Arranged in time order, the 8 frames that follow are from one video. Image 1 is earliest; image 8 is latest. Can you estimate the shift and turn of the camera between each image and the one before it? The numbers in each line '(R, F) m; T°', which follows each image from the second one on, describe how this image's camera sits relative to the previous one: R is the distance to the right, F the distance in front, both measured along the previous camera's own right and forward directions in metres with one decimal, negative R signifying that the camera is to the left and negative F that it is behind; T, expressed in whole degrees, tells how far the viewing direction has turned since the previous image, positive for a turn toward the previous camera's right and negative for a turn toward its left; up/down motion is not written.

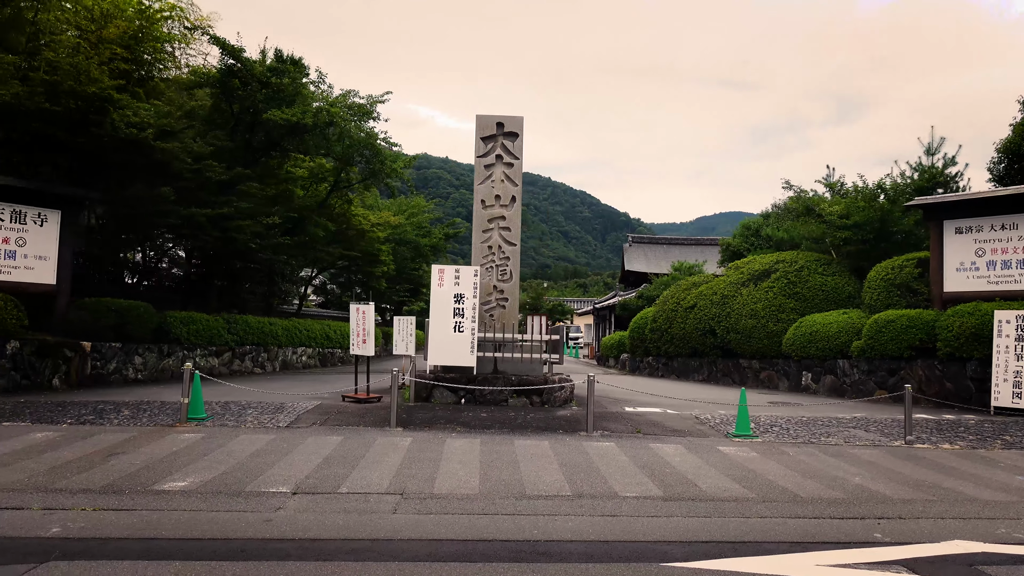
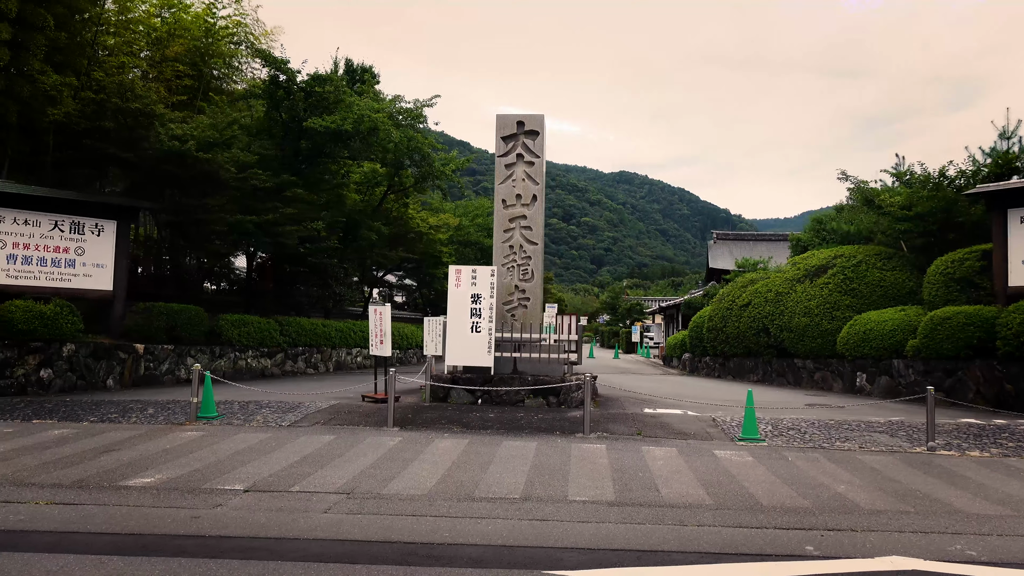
(+1.3, +0.2) m; -7°
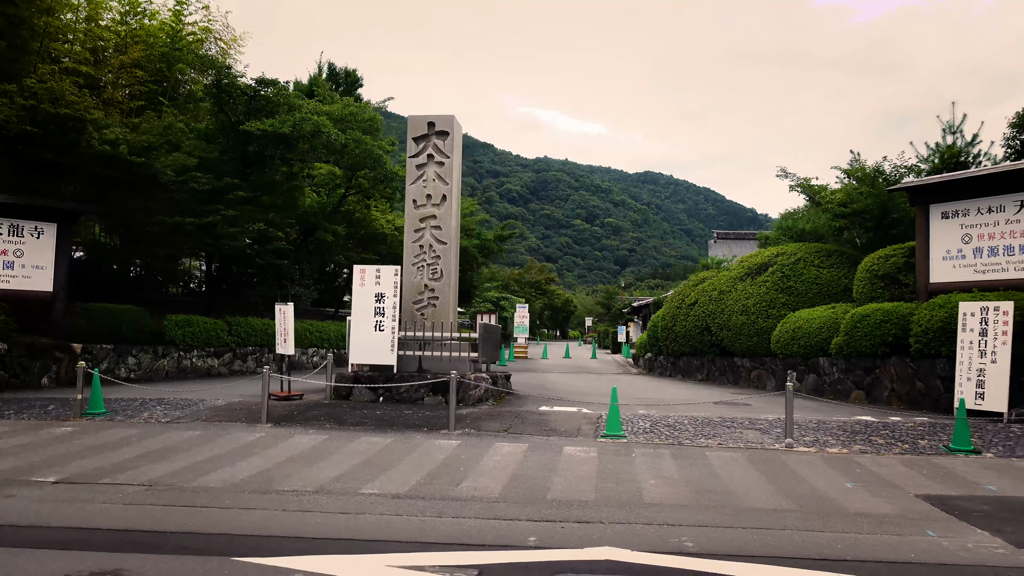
(+2.0, -0.1) m; -2°
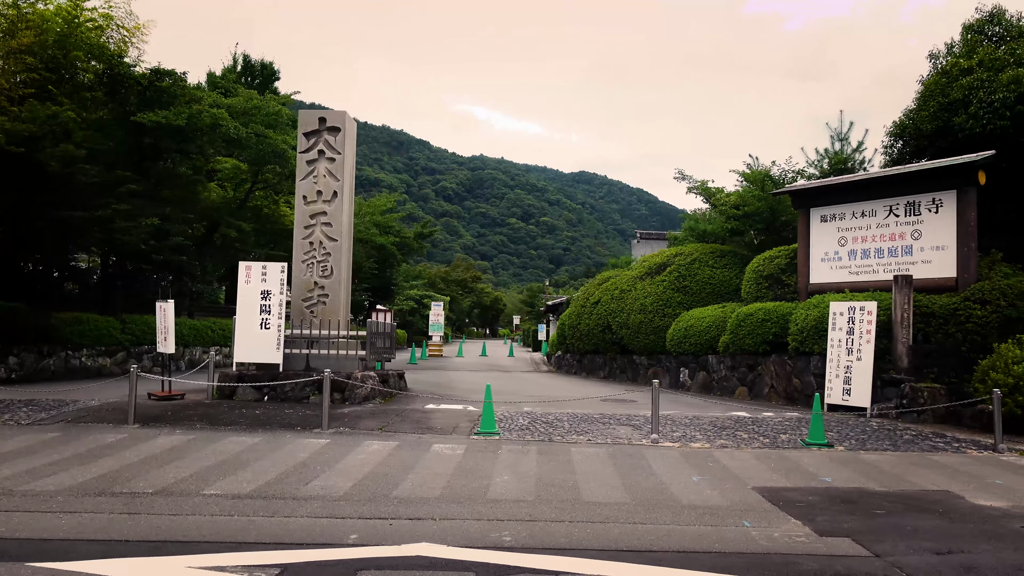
(+0.7, -0.1) m; +5°
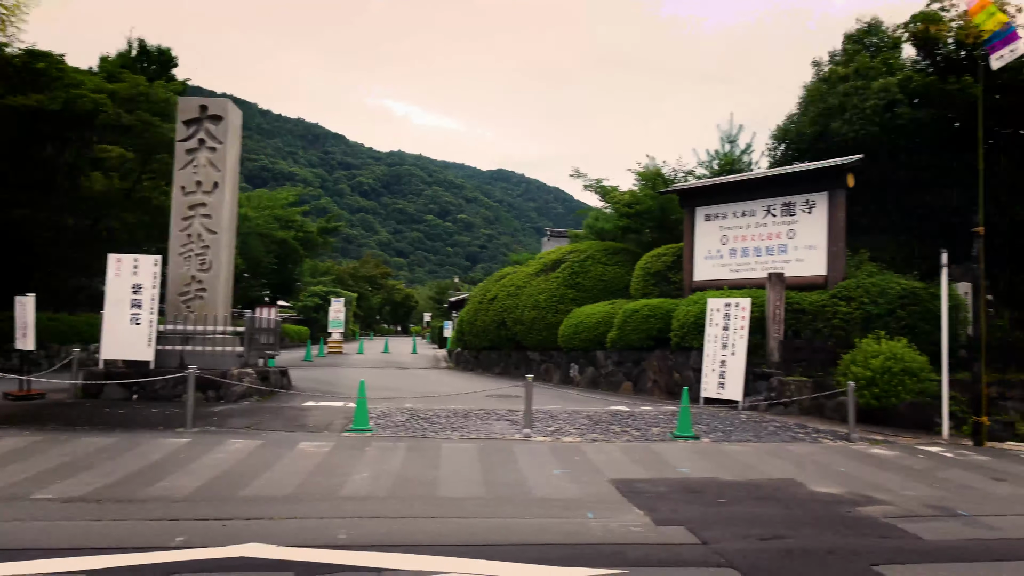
(+0.5, 0.0) m; +6°
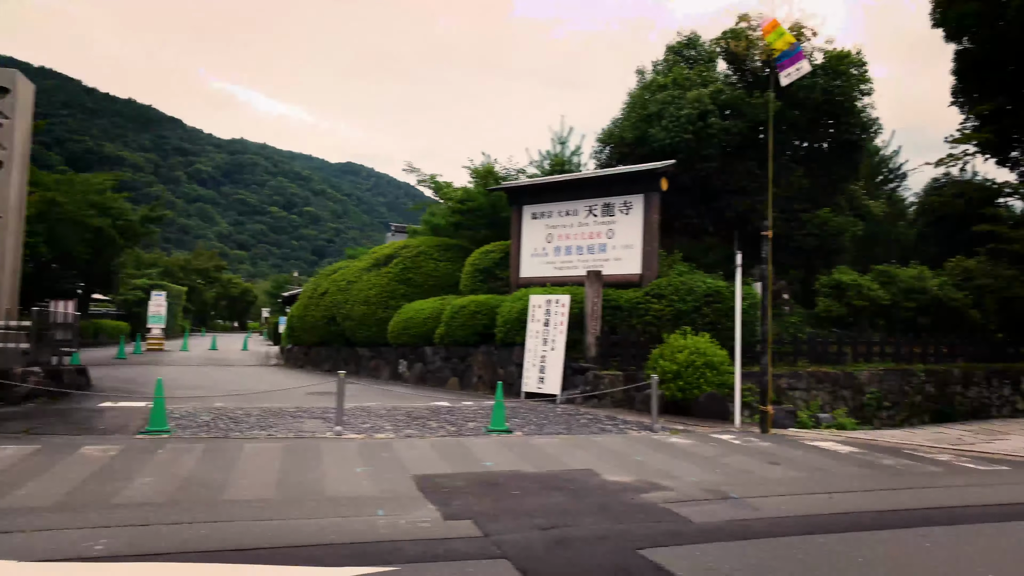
(+0.4, 0.0) m; +11°
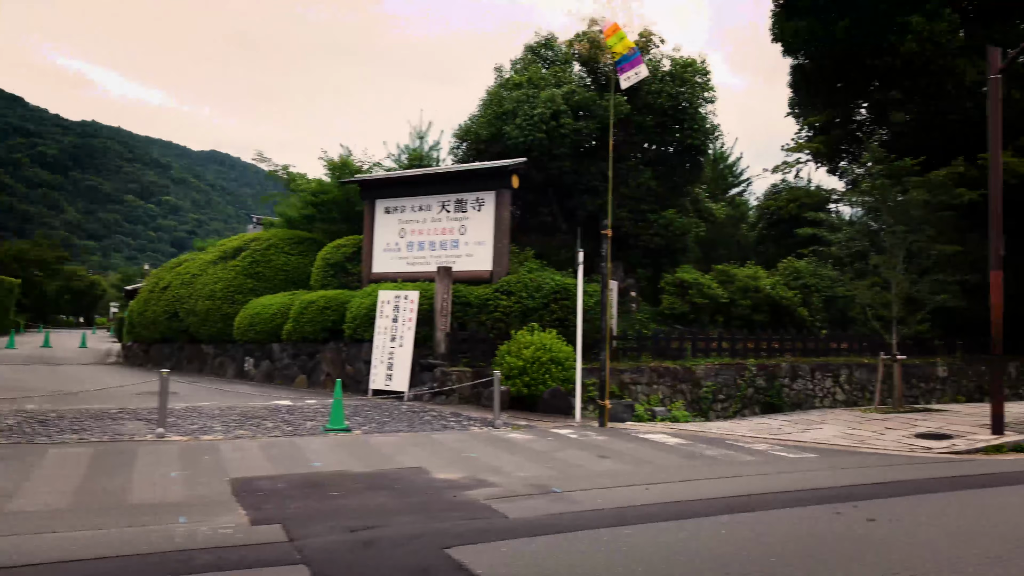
(+0.4, +0.1) m; +9°
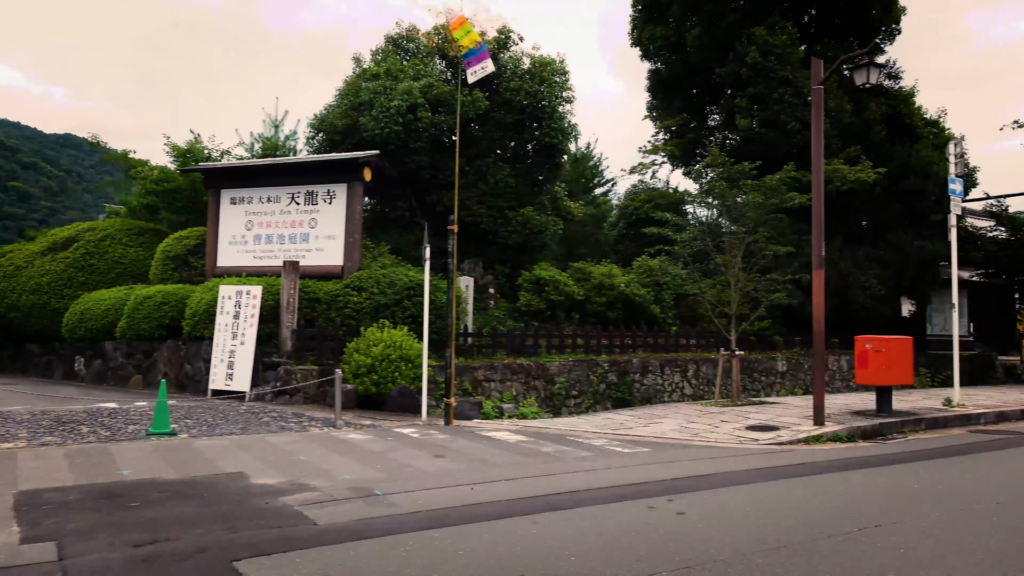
(+0.5, +0.1) m; +9°
